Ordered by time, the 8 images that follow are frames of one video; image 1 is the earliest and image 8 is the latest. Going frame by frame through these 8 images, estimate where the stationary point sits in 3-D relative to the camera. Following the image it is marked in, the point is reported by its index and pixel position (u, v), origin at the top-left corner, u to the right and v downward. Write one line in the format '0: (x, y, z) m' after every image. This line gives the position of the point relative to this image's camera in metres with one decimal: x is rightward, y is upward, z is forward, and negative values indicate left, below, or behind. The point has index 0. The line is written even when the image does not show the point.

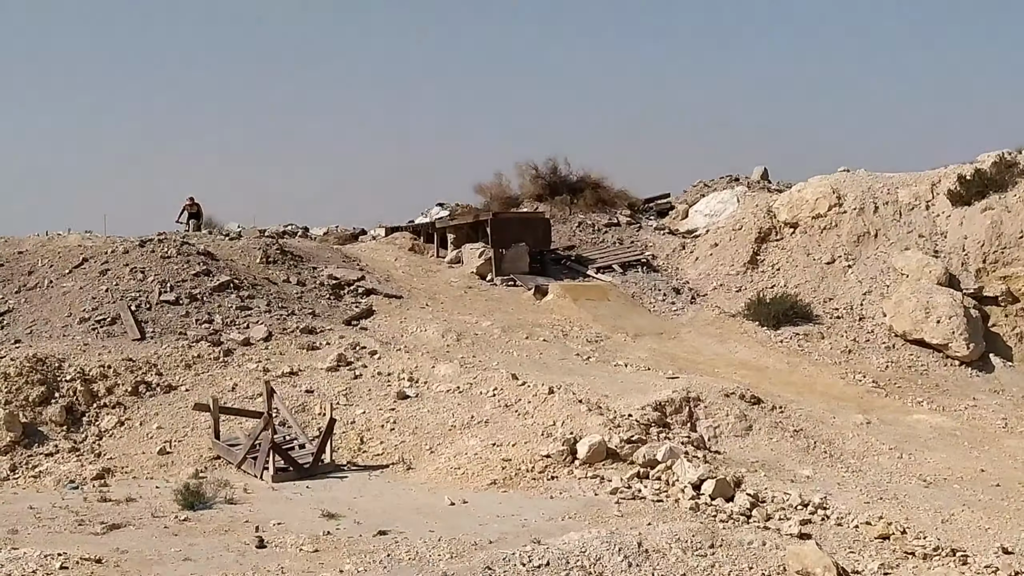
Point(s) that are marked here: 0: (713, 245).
0: (+3.6, +0.8, +16.5) m
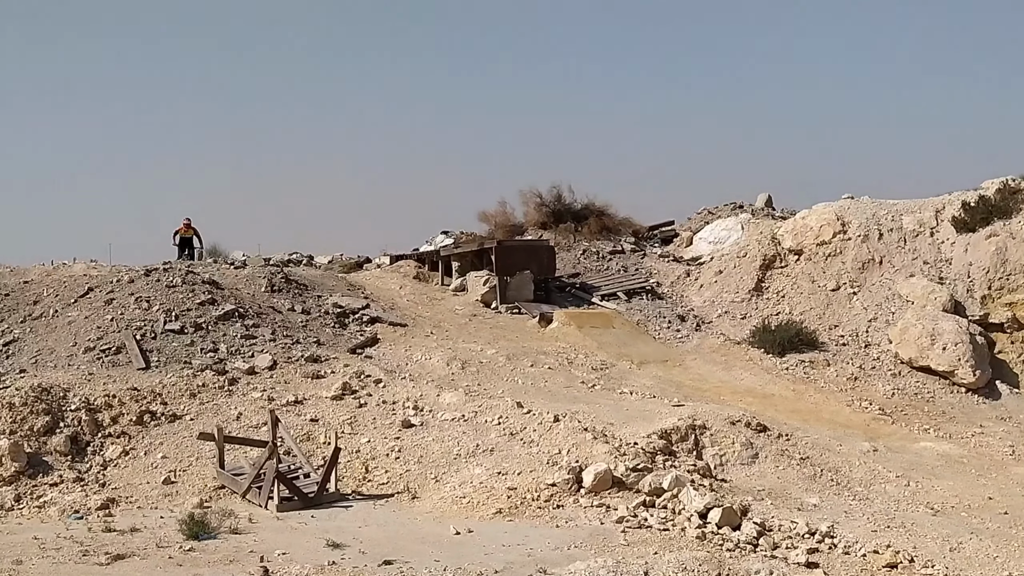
0: (+3.7, +0.4, +16.5) m
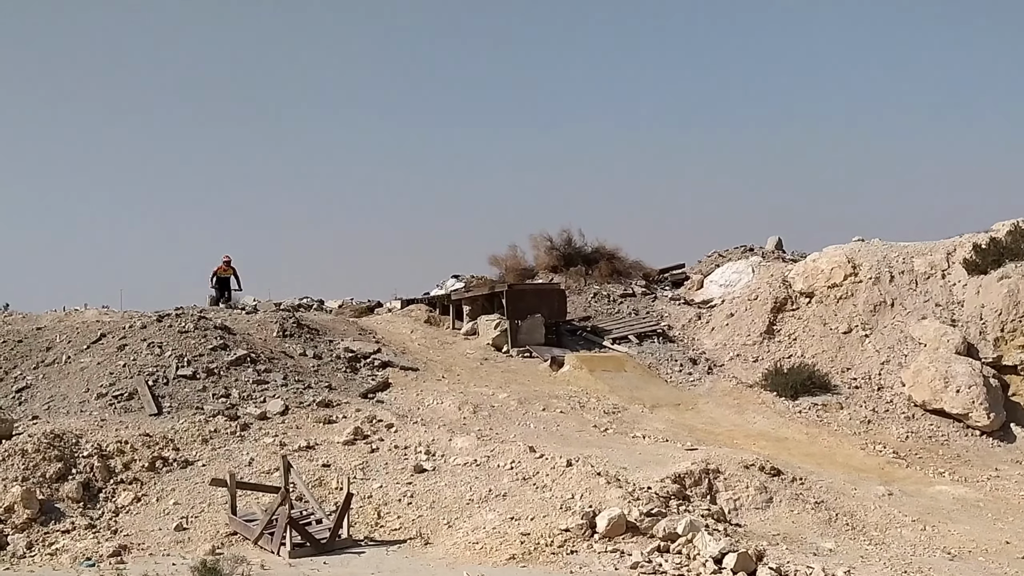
0: (+3.9, -0.3, +16.5) m
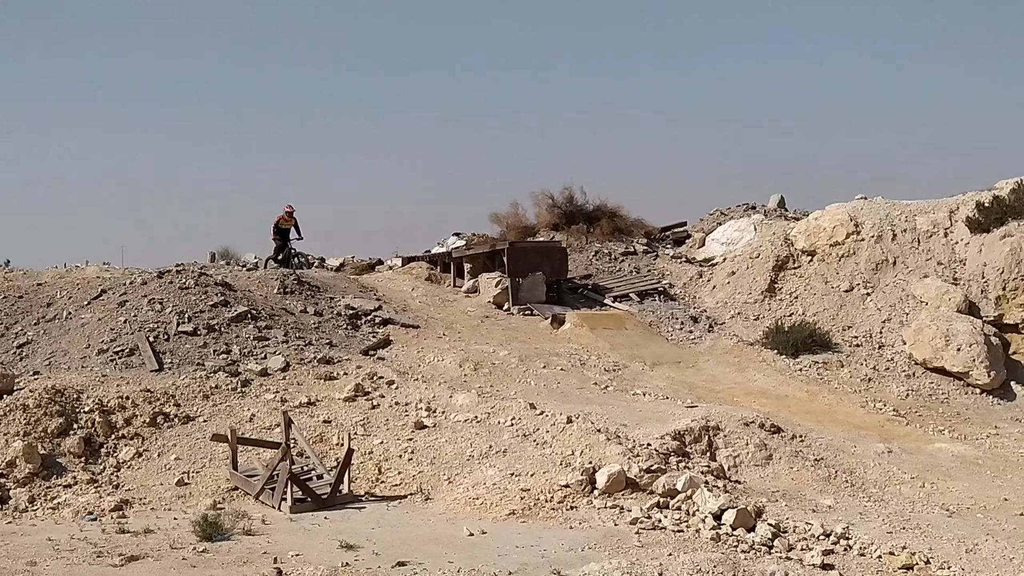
0: (+3.9, +0.4, +16.5) m
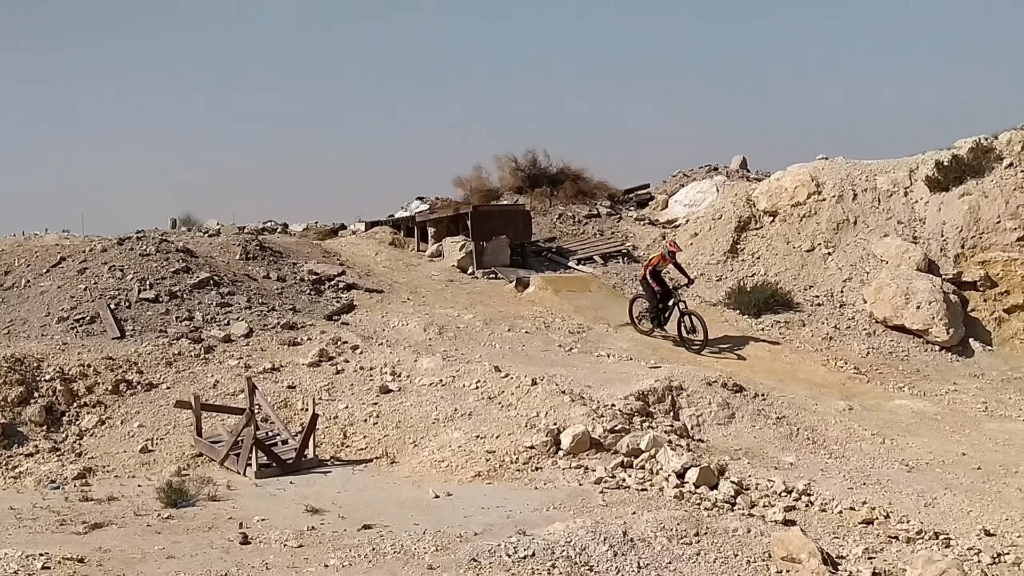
0: (+3.3, +0.9, +16.5) m
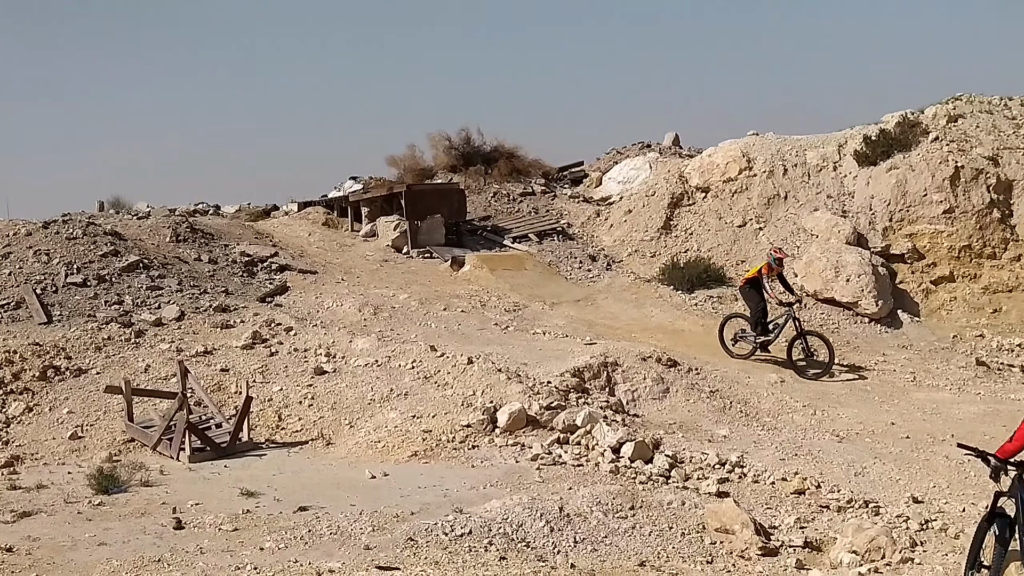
0: (+2.3, +1.3, +16.6) m
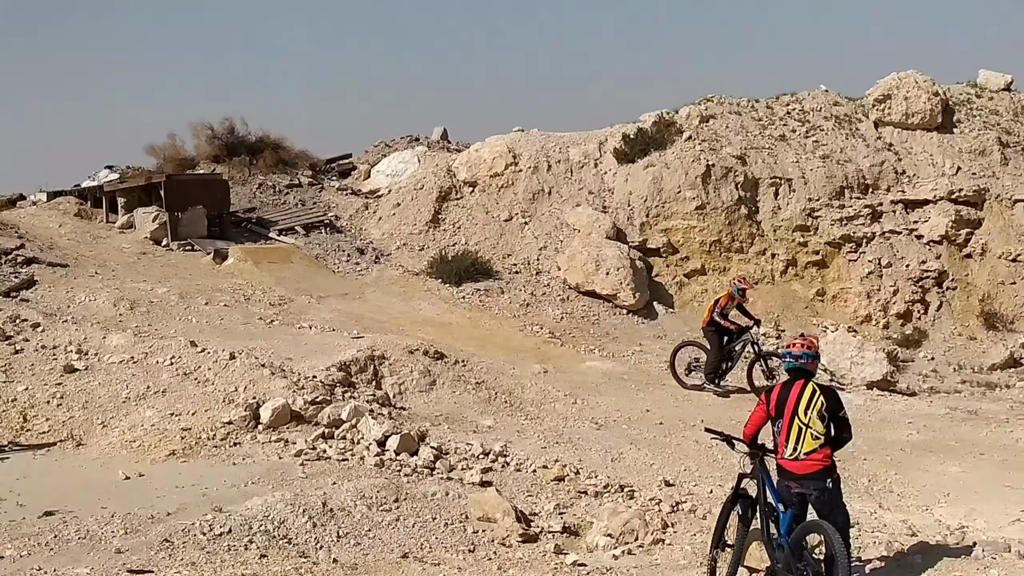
0: (-1.3, +1.5, +16.7) m
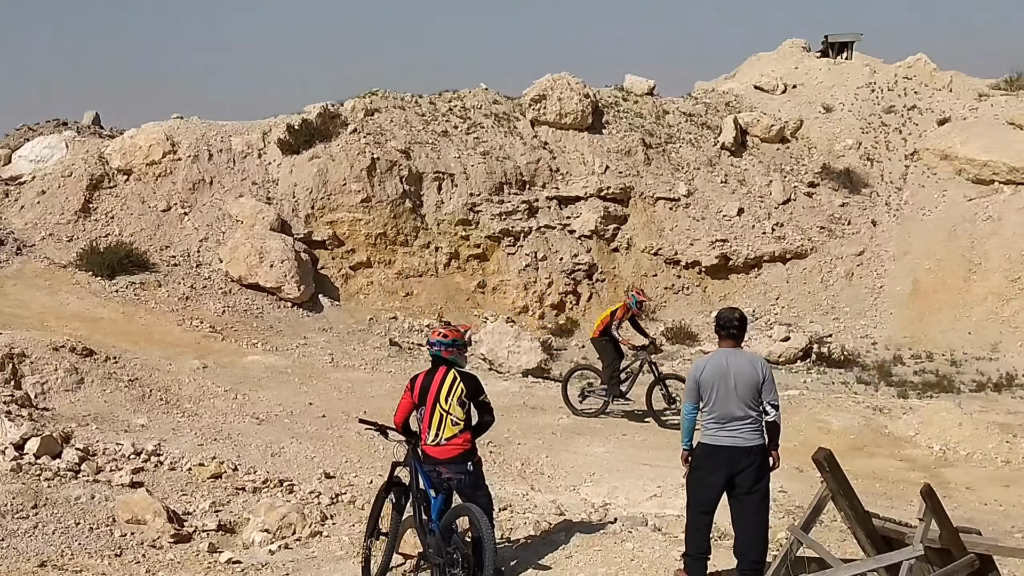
0: (-6.3, +1.6, +16.0) m
